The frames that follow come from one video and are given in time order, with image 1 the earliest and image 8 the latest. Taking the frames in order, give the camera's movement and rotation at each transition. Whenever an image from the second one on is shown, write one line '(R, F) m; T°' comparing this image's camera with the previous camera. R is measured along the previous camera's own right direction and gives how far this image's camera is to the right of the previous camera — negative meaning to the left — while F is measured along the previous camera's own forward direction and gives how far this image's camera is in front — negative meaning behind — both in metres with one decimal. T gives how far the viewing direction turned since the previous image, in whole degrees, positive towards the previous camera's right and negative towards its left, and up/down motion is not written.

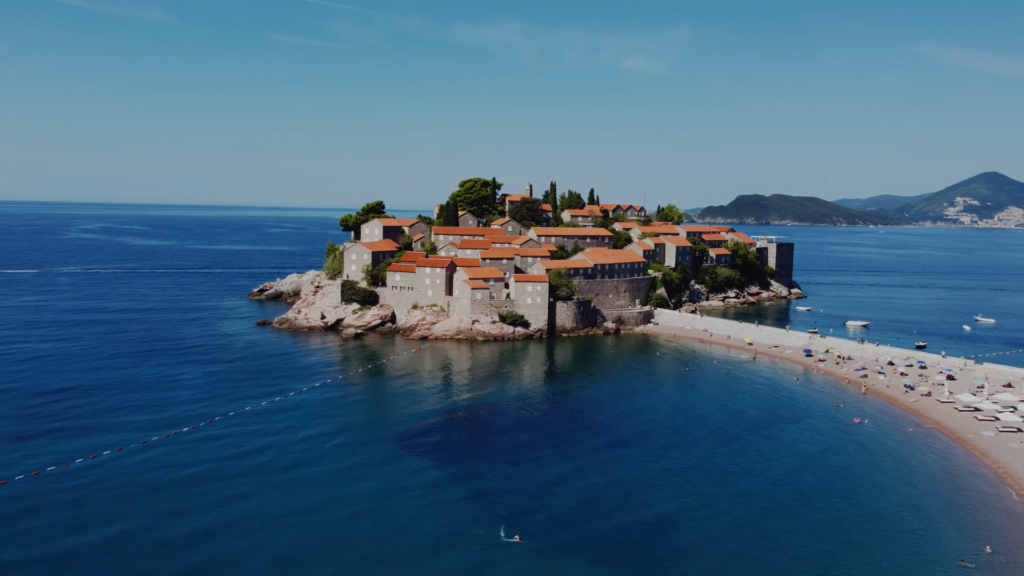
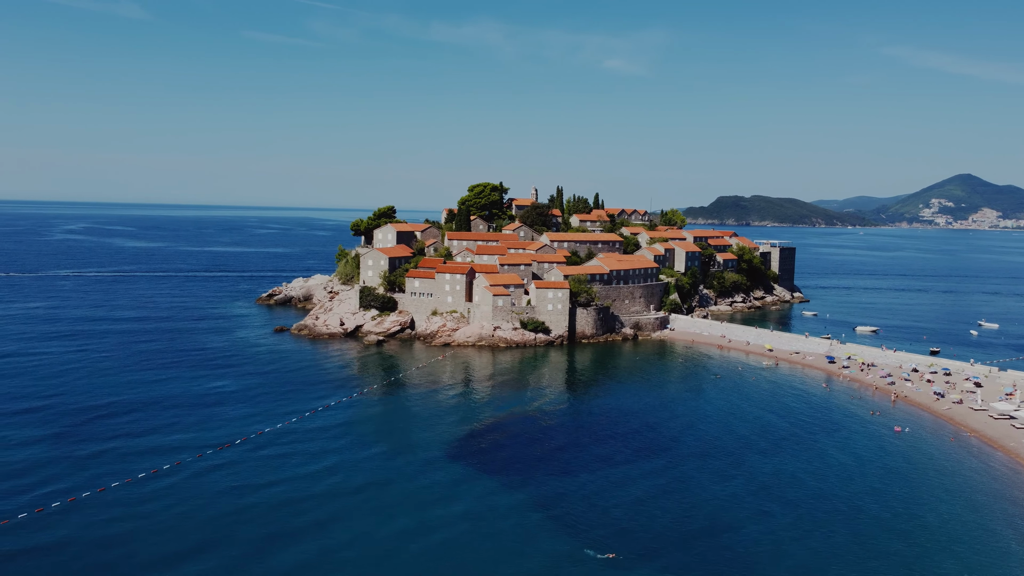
(-3.3, -0.1) m; +1°
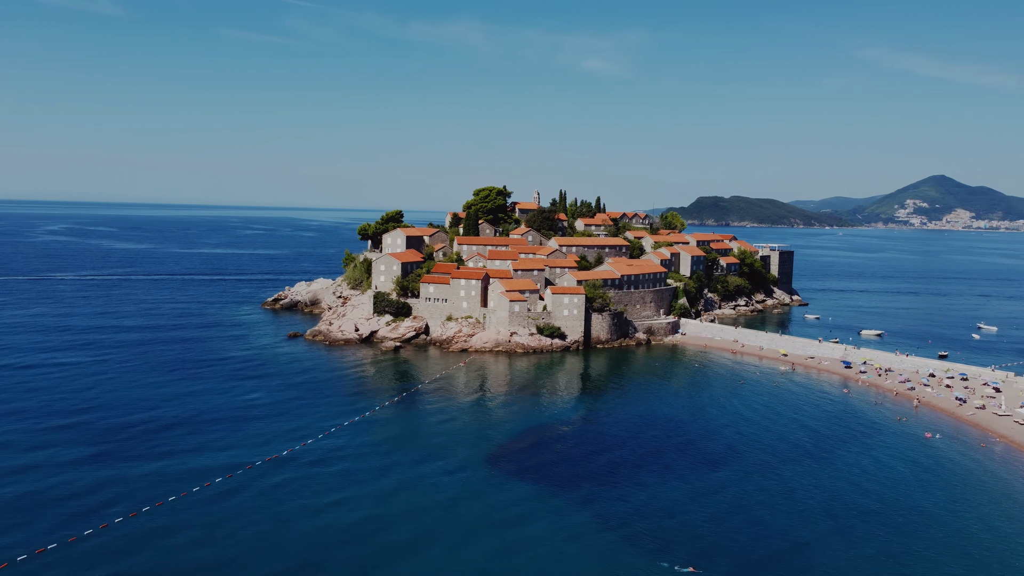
(-2.9, -0.1) m; +1°
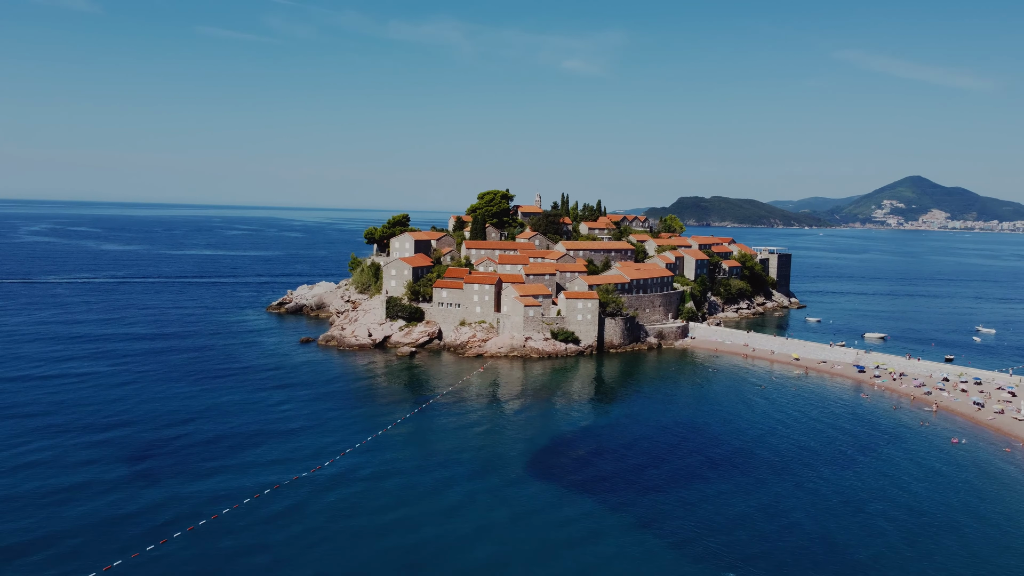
(-2.7, -0.1) m; +1°
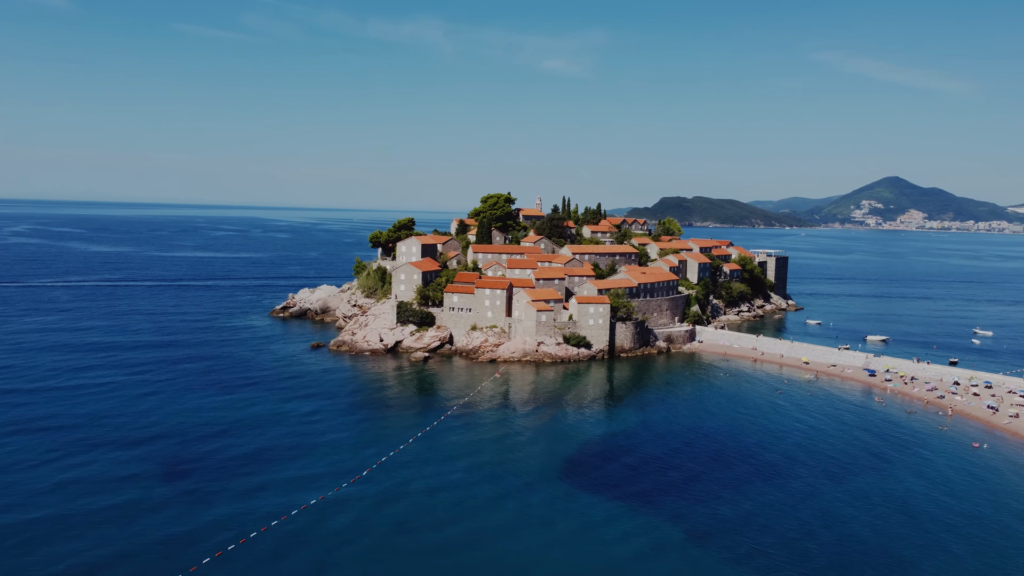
(-2.4, -0.1) m; +1°
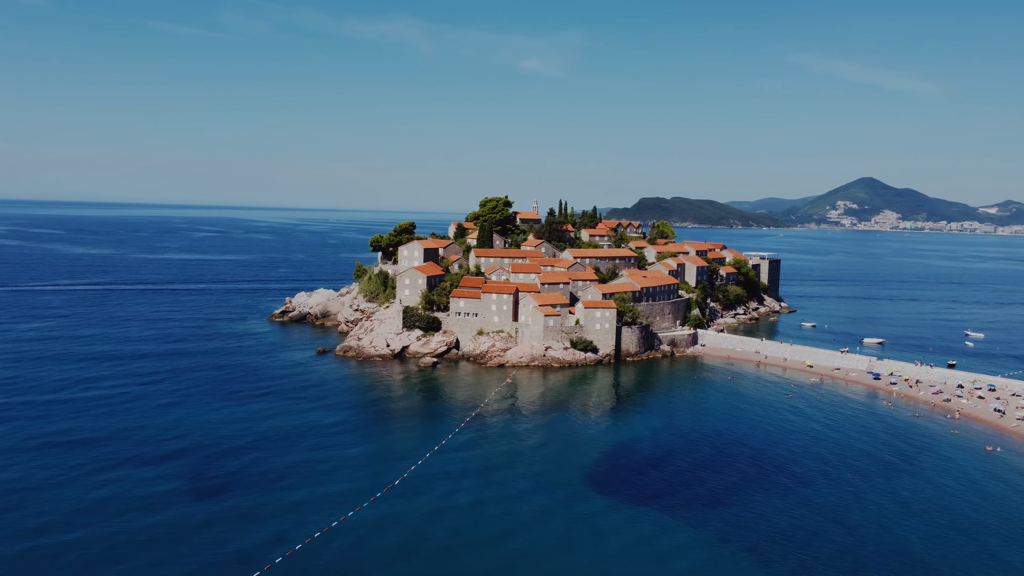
(-2.3, -0.1) m; +1°
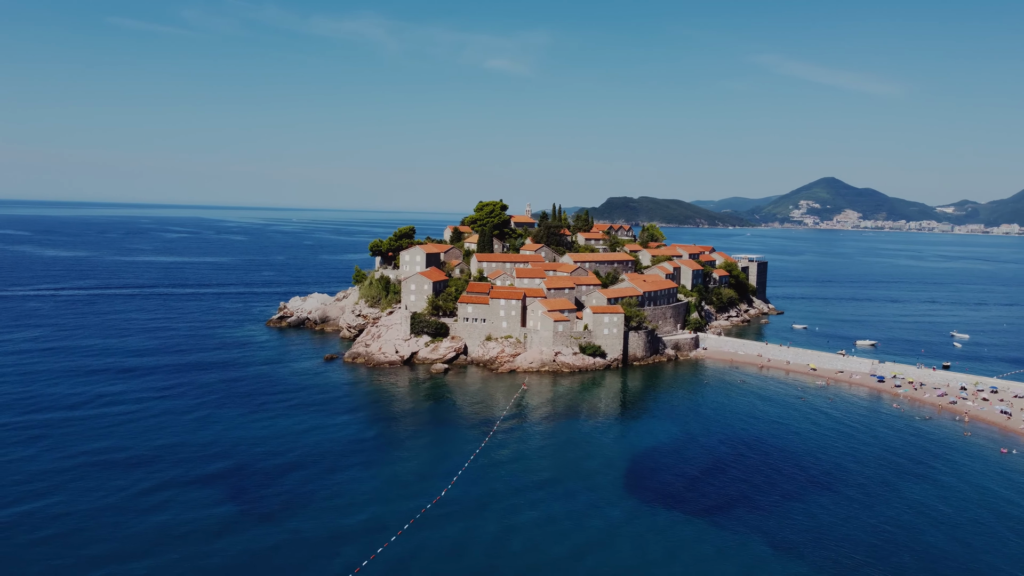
(-3.3, -0.1) m; +2°
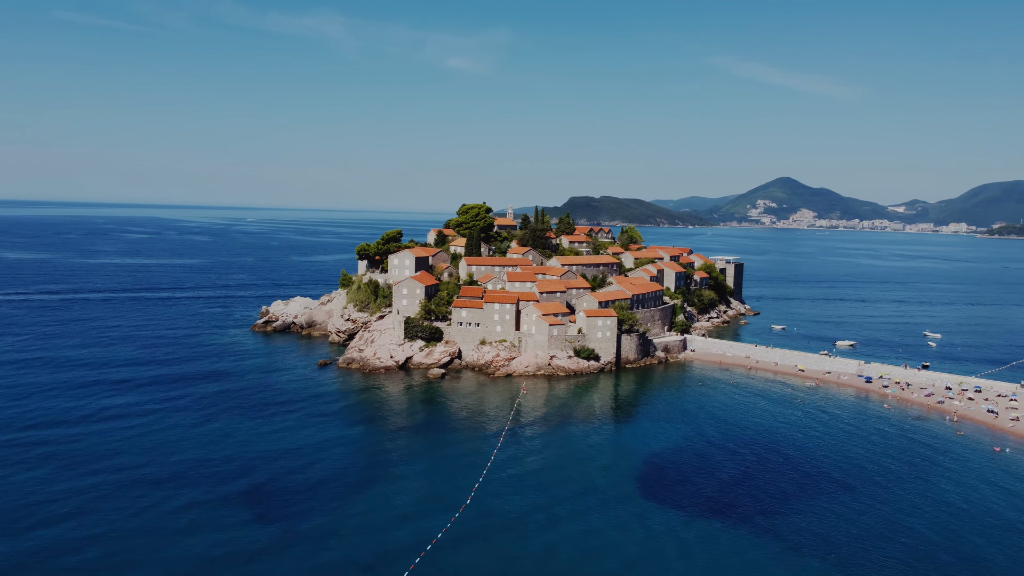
(-2.5, 0.0) m; +3°
